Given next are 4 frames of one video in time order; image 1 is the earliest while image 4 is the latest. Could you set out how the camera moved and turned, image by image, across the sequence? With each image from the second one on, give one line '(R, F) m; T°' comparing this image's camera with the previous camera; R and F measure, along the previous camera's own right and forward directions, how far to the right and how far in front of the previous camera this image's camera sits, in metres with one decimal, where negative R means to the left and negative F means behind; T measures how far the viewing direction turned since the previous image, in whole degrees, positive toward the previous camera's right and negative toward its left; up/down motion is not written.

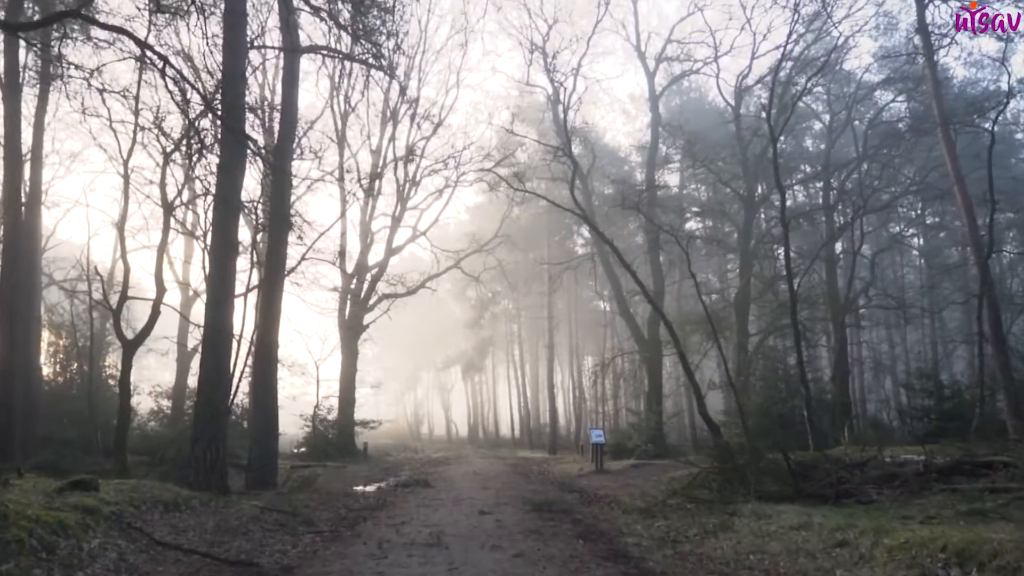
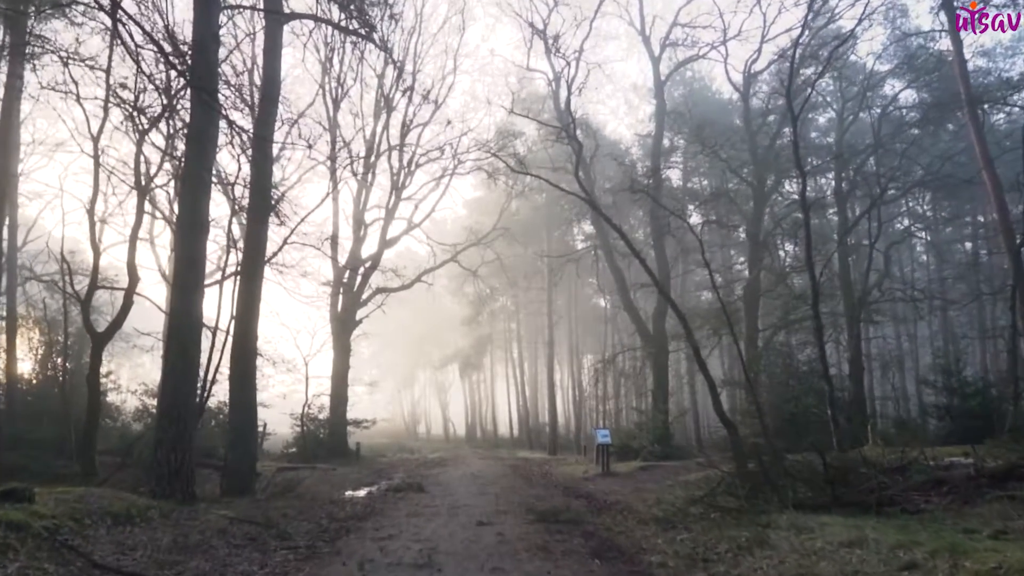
(-0.1, +1.2) m; 0°
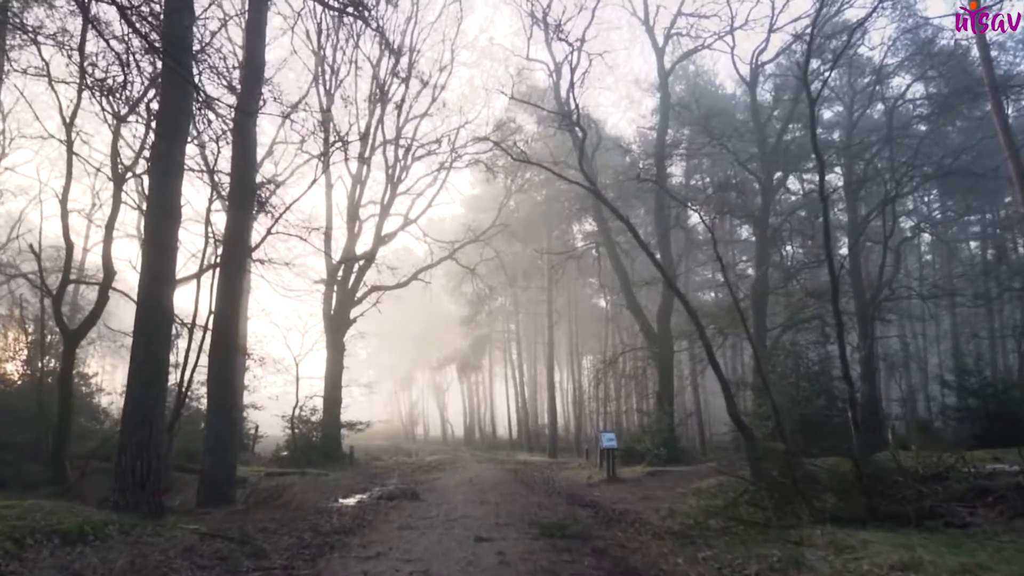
(0.0, +0.9) m; 0°
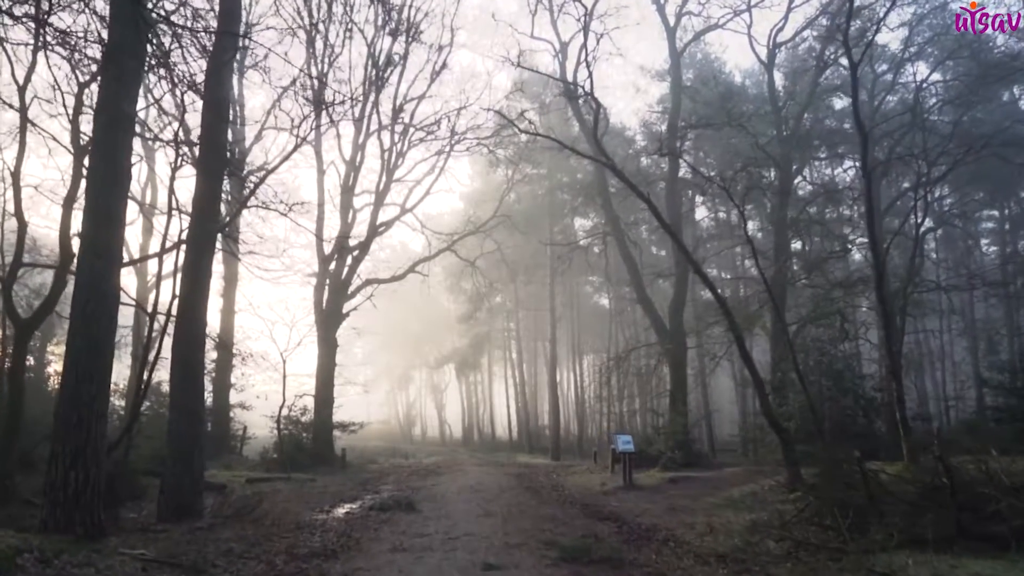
(-0.1, +1.6) m; 0°
